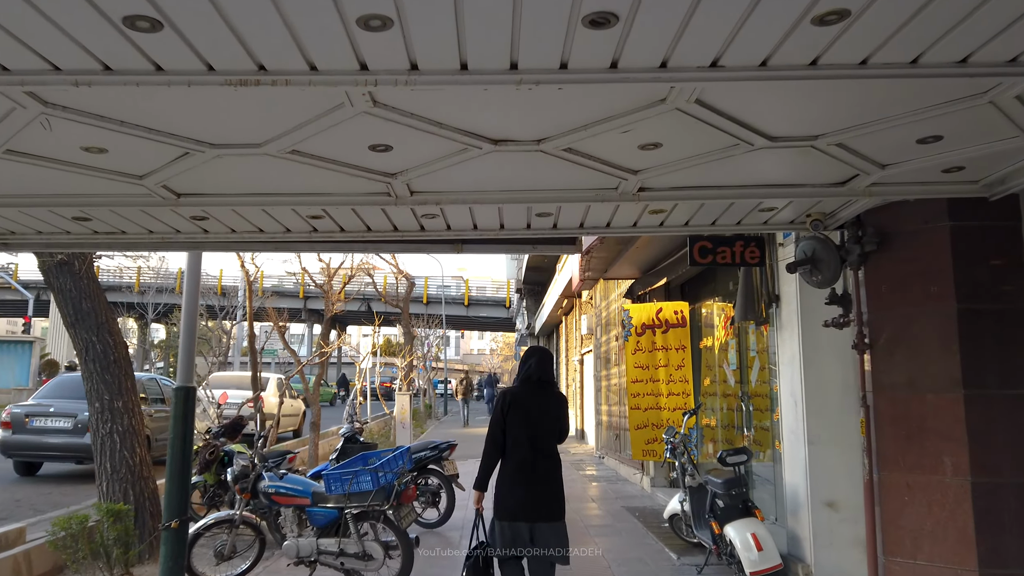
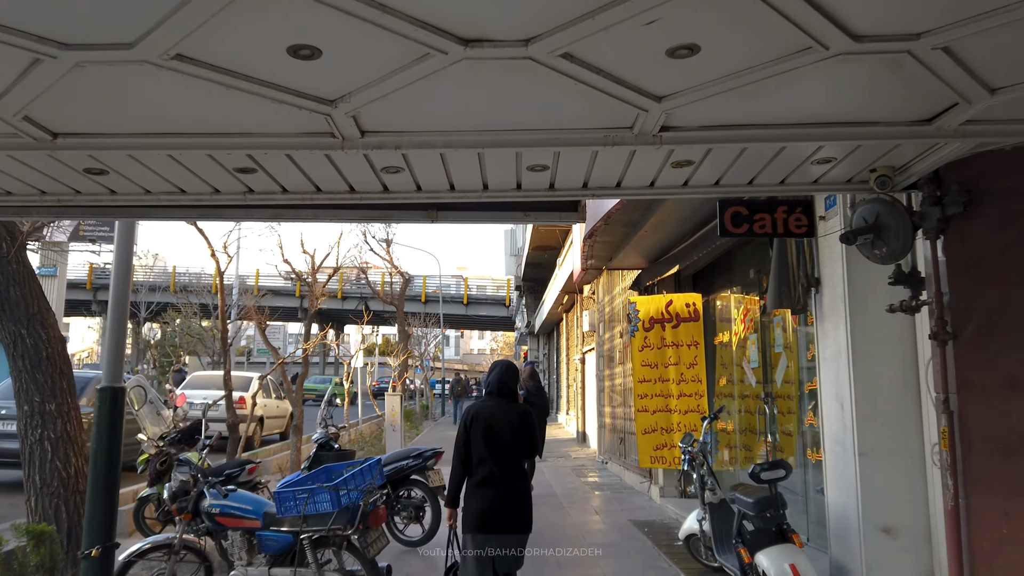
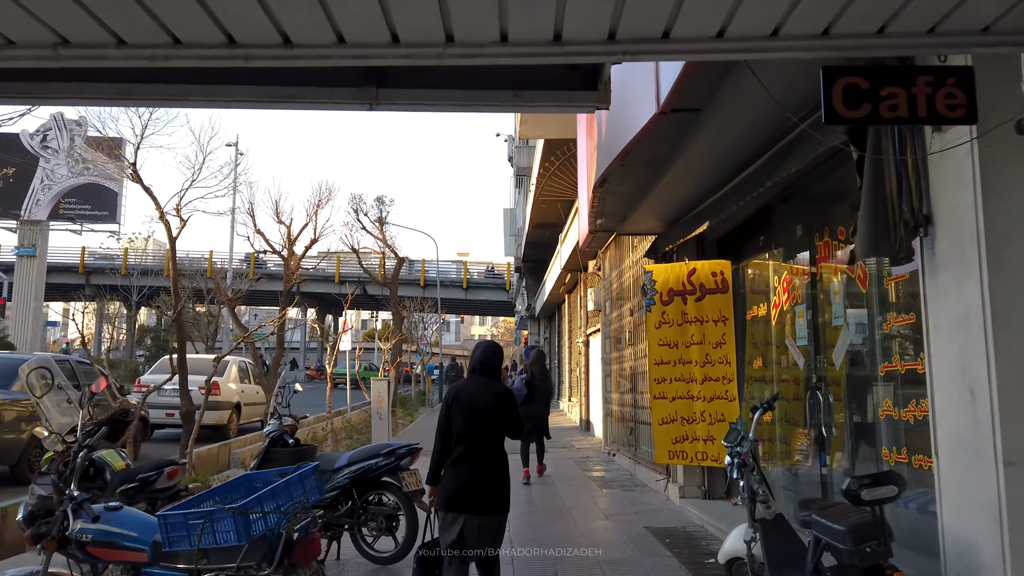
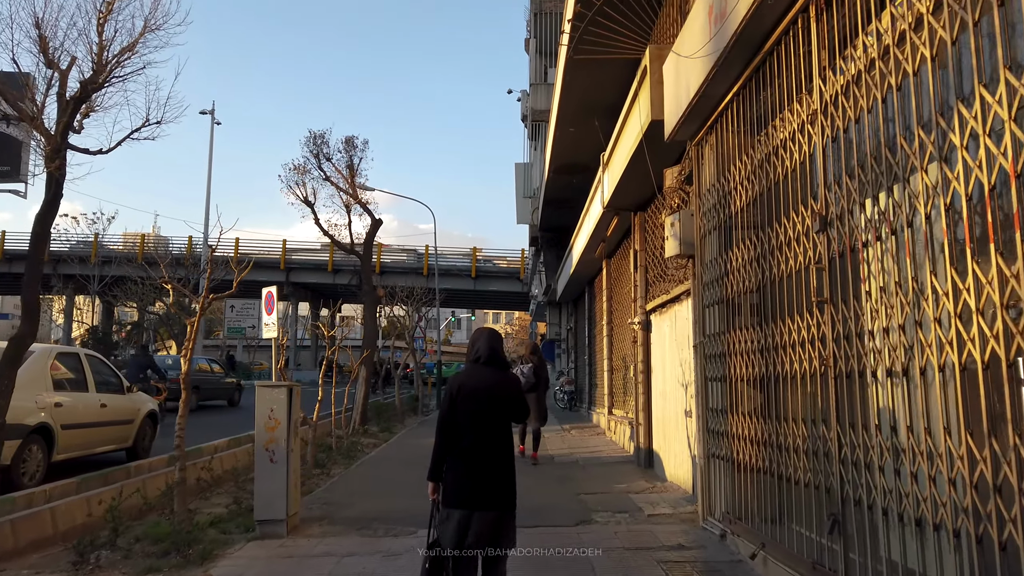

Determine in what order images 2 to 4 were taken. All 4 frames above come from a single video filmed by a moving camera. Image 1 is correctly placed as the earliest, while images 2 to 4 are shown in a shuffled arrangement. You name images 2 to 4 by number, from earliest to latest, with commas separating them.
2, 3, 4
